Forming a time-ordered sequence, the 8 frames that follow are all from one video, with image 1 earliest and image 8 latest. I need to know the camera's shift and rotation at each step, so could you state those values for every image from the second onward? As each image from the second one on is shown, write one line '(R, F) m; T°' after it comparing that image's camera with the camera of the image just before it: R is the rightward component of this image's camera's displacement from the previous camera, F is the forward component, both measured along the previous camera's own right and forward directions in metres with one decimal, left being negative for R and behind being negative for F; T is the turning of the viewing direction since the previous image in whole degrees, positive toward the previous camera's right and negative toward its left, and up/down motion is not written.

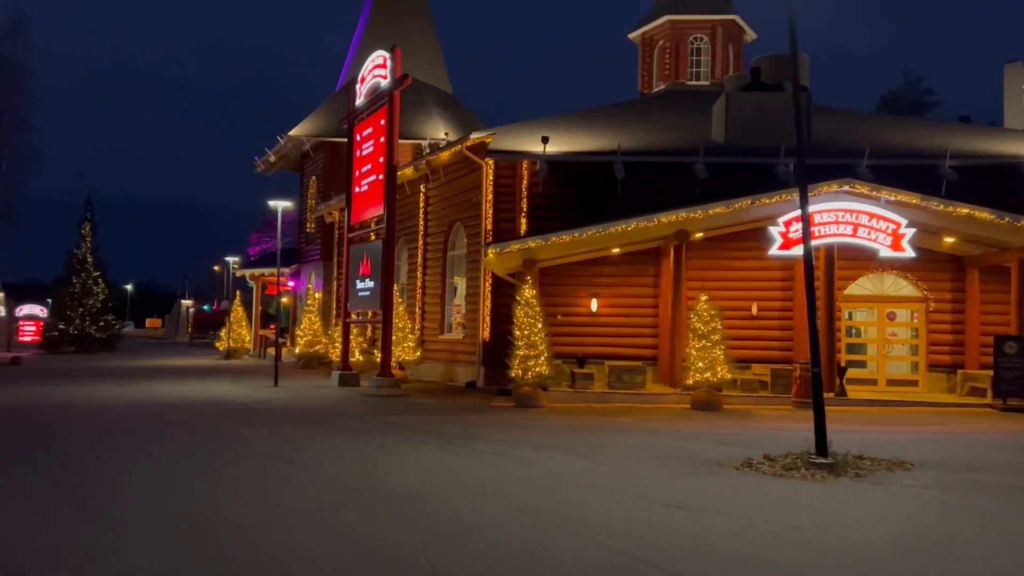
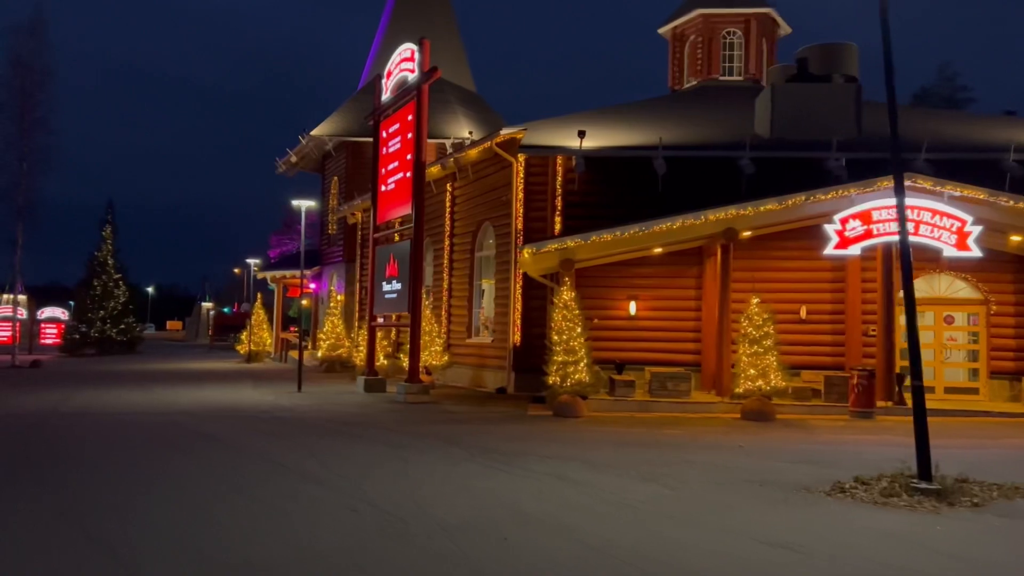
(-0.4, +0.9) m; -1°
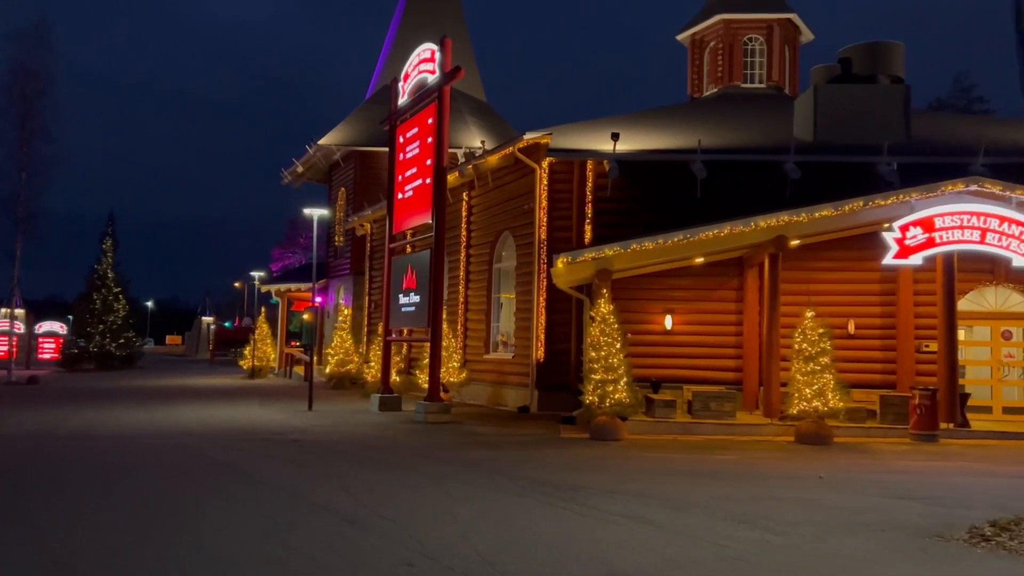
(-0.6, +1.1) m; 0°
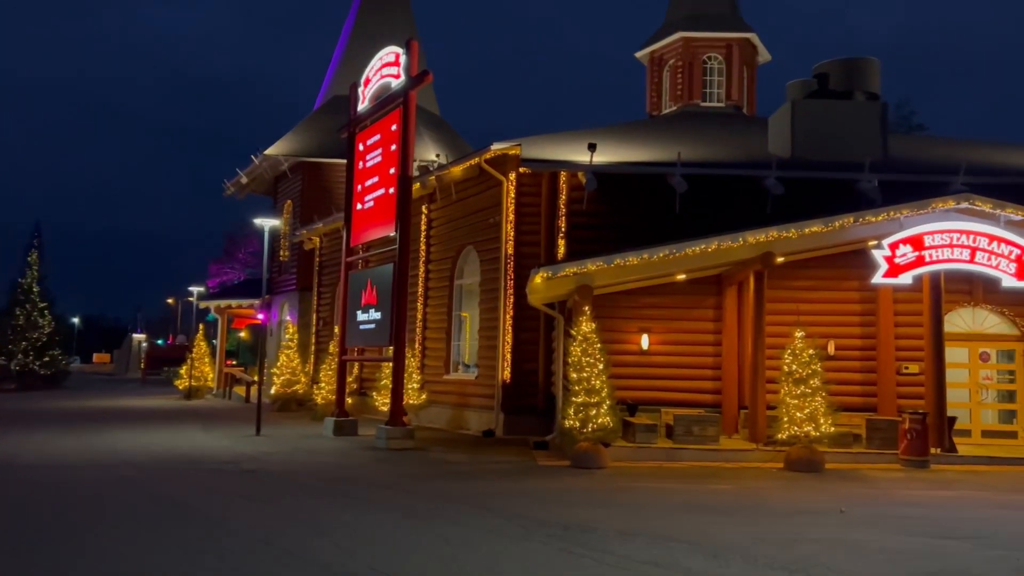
(-0.6, +0.9) m; +4°
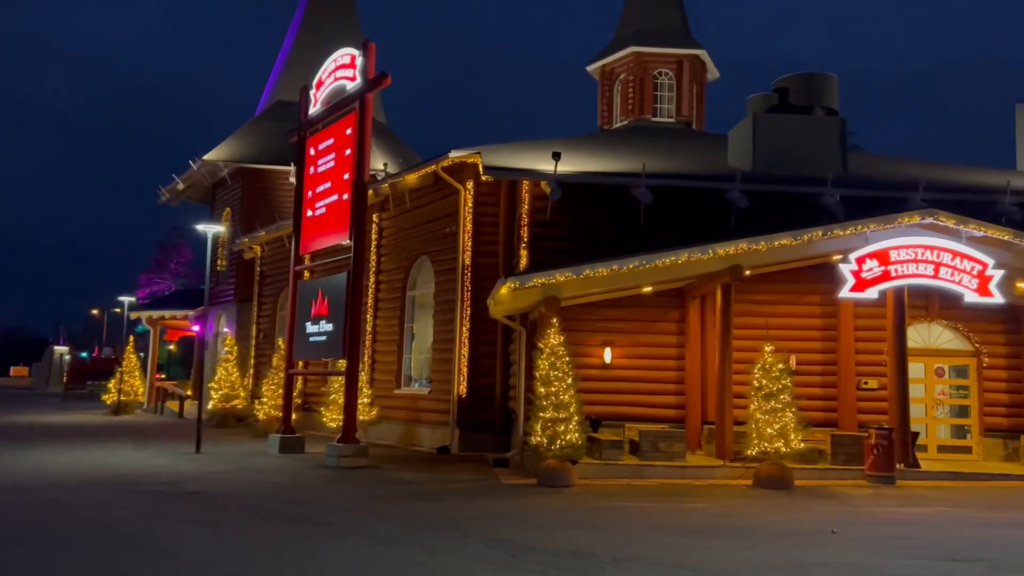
(-0.4, +0.5) m; +4°
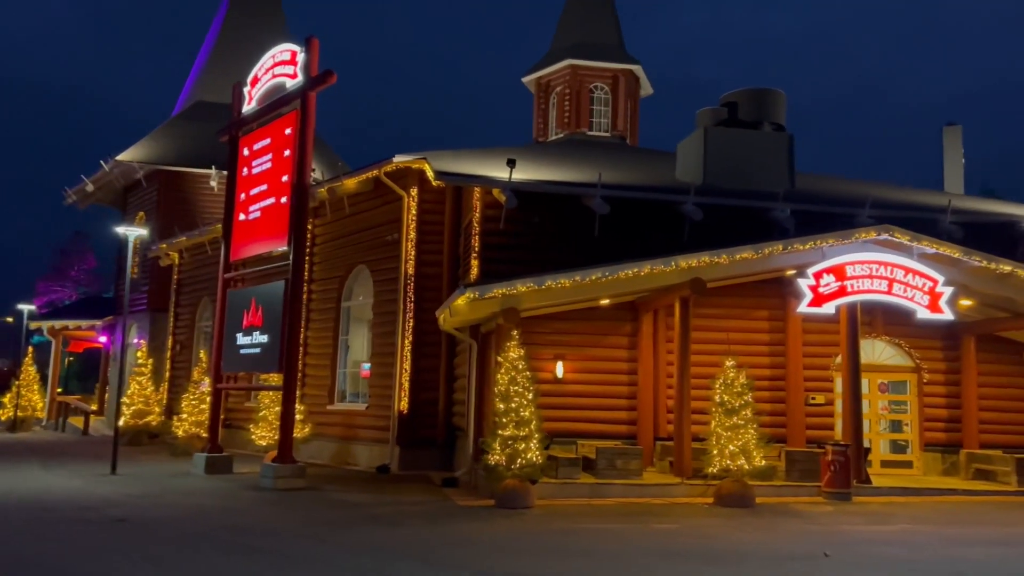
(-0.6, +0.6) m; +6°
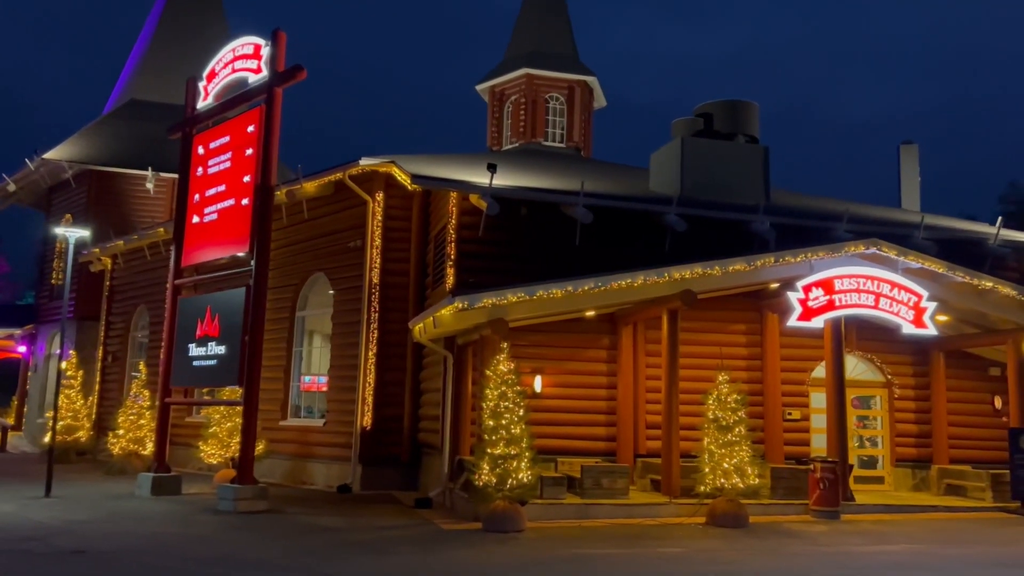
(-0.8, +0.7) m; +5°
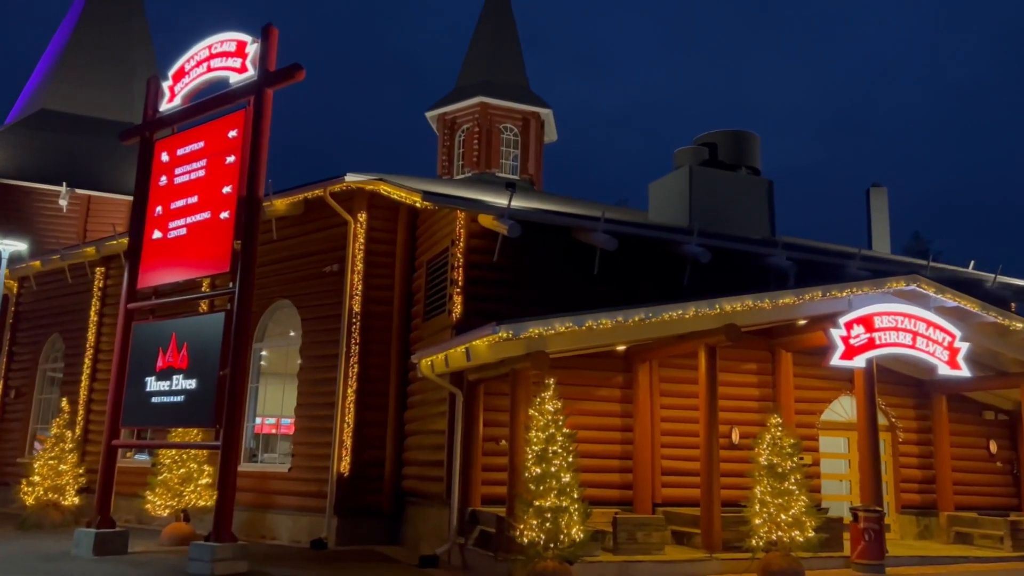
(-1.9, +1.4) m; +7°
